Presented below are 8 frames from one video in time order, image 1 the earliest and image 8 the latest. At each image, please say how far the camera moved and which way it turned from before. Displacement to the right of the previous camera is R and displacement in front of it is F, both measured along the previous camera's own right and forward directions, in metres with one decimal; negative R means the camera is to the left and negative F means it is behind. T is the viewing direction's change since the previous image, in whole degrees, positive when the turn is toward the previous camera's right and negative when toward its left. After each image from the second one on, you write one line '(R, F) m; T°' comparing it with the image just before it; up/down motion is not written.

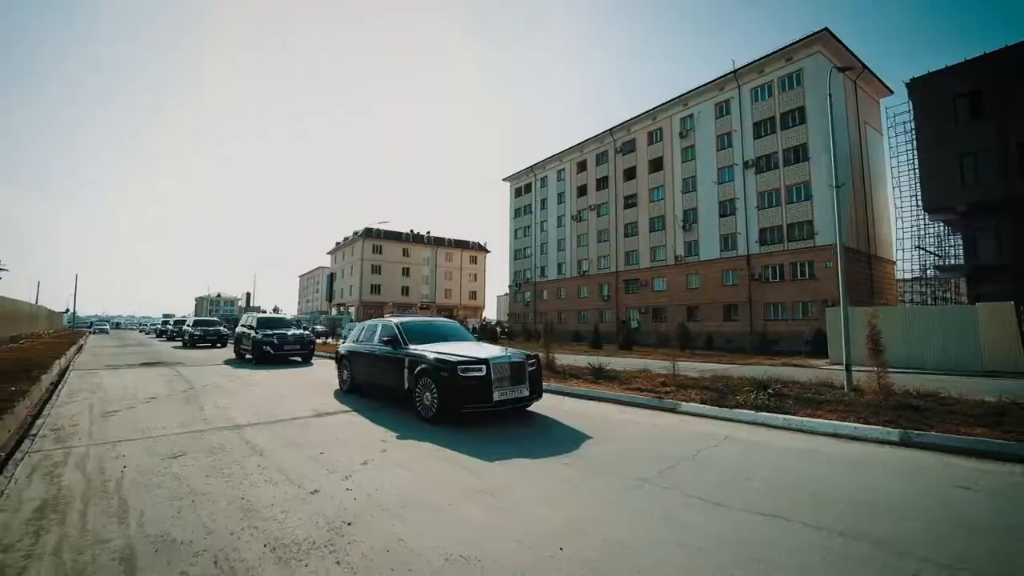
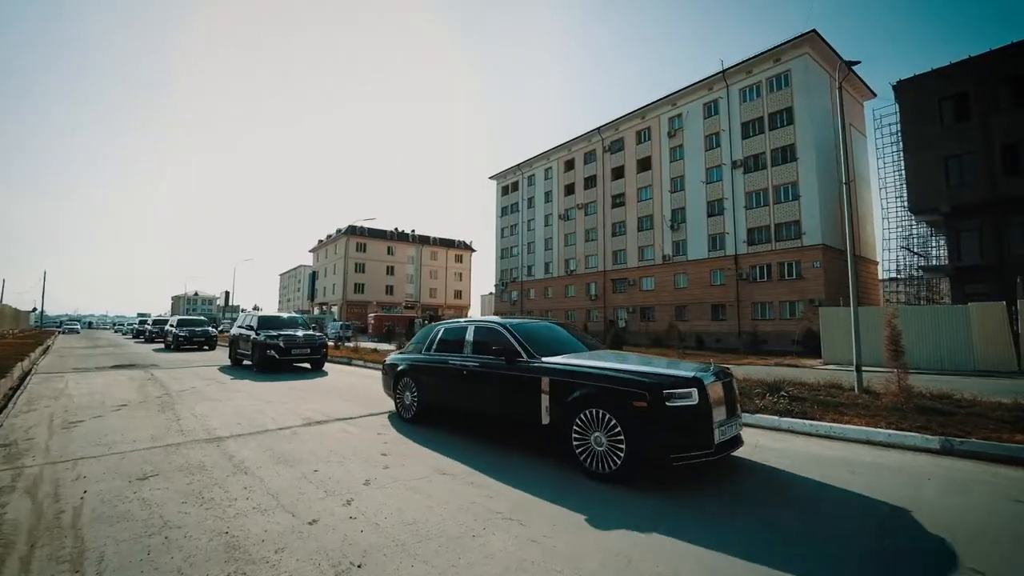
(-0.4, +0.6) m; +2°
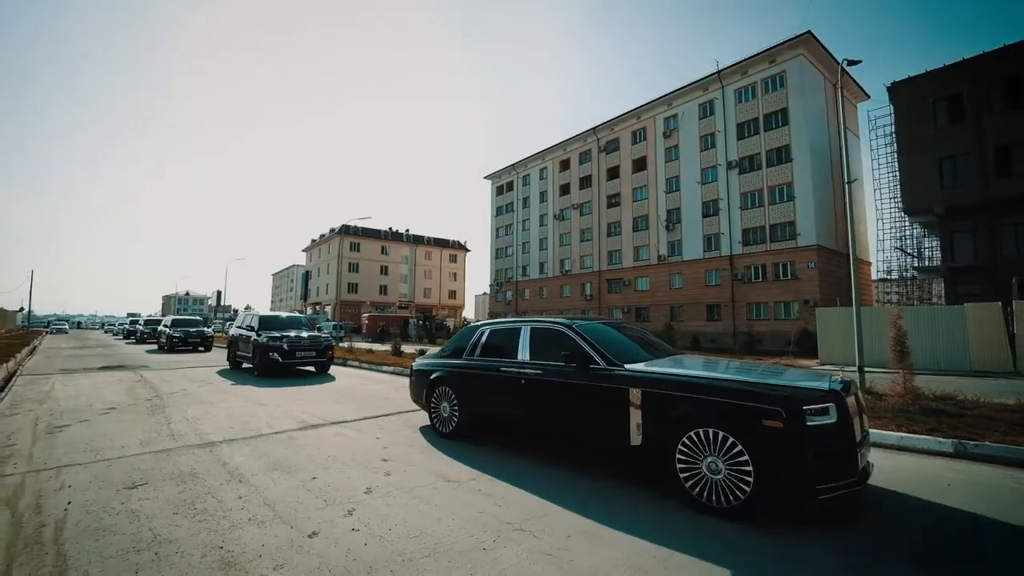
(-0.1, +0.2) m; +1°
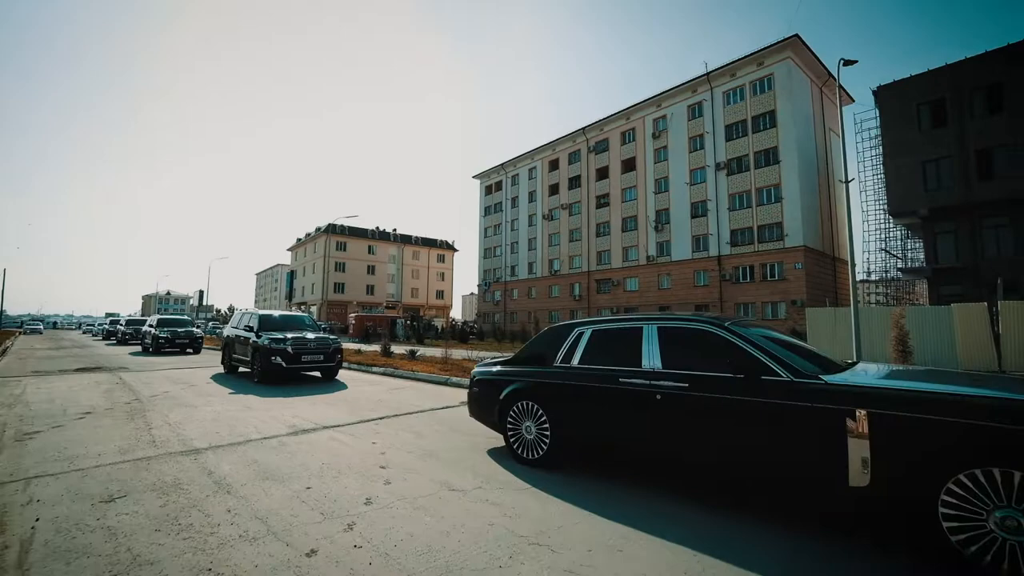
(-0.2, +0.3) m; +2°
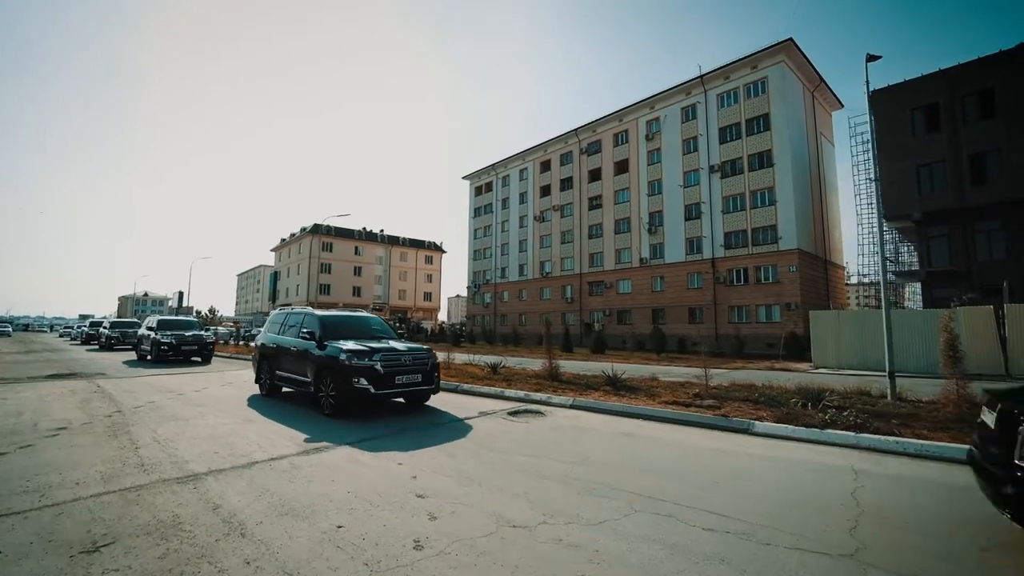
(-0.7, +0.7) m; +2°
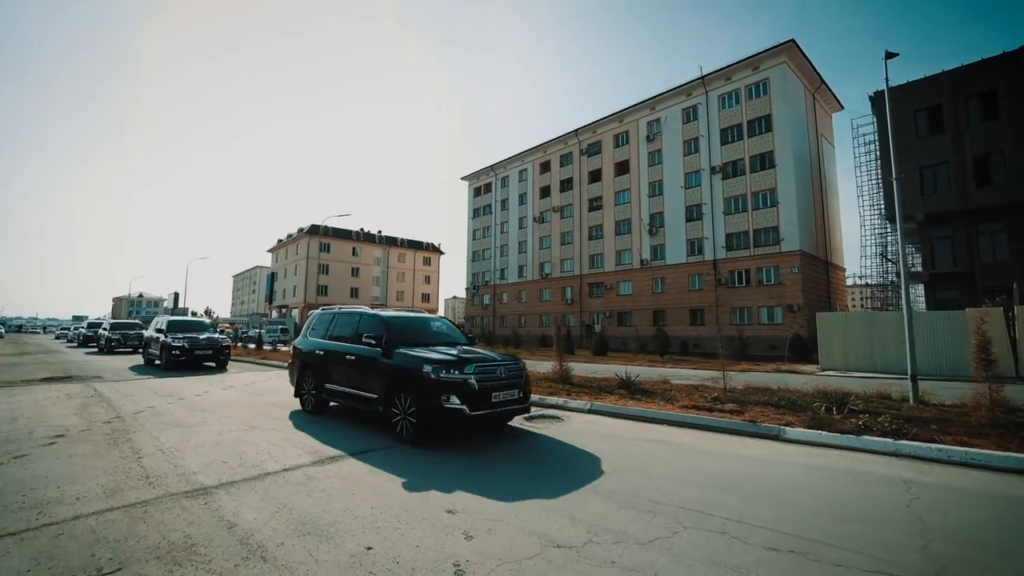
(-0.3, +0.3) m; 0°
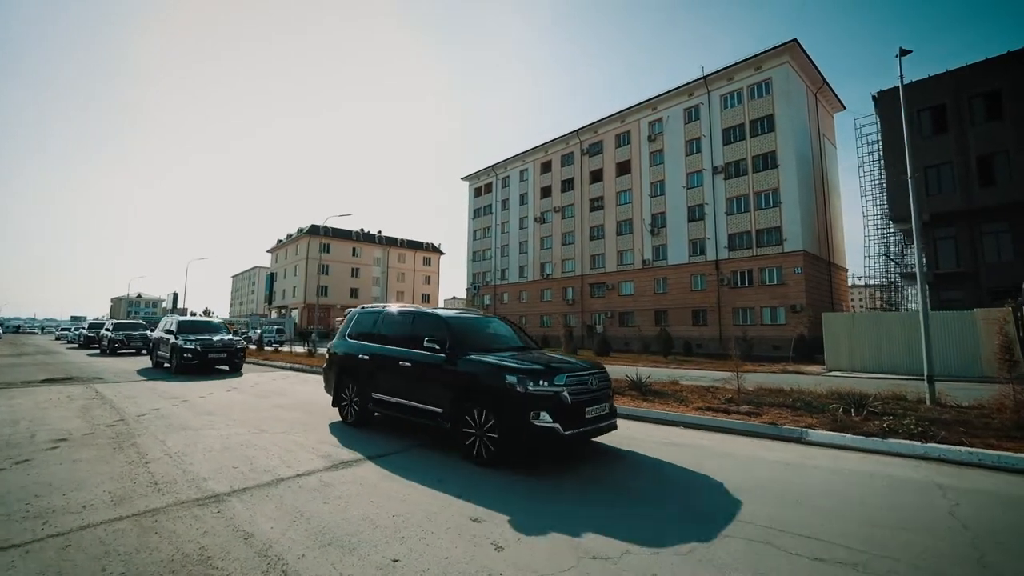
(-0.2, +0.2) m; 0°
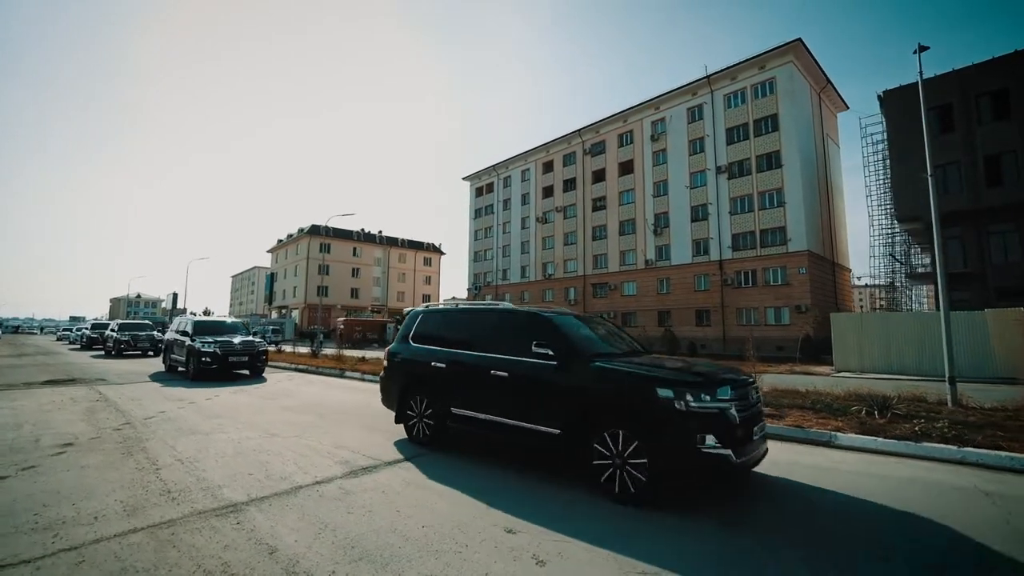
(-0.3, +0.2) m; 0°
